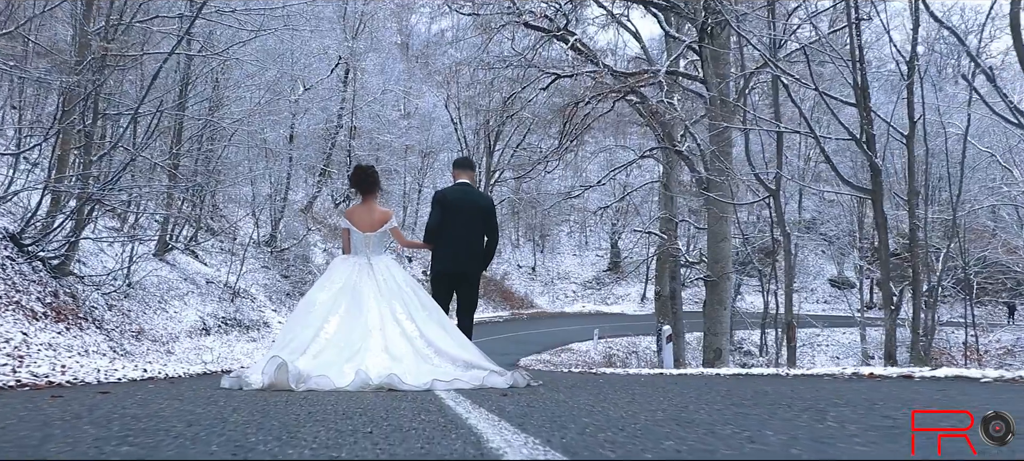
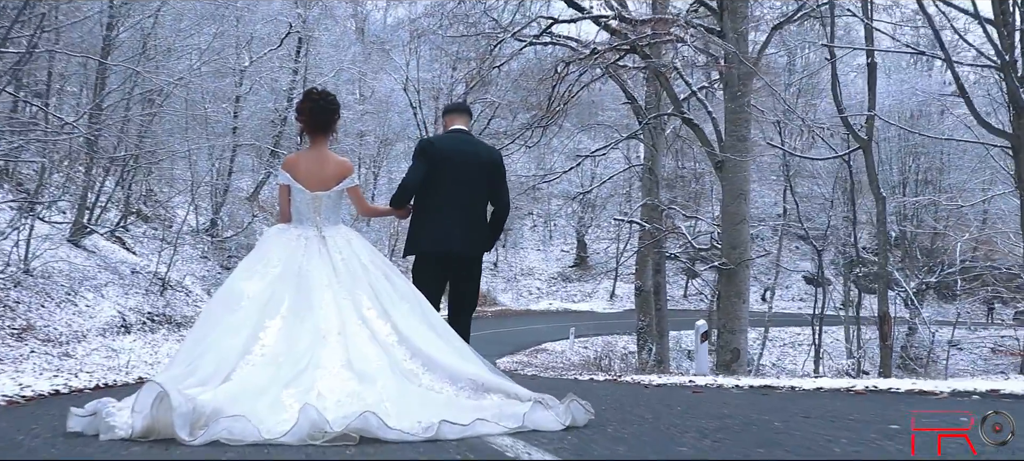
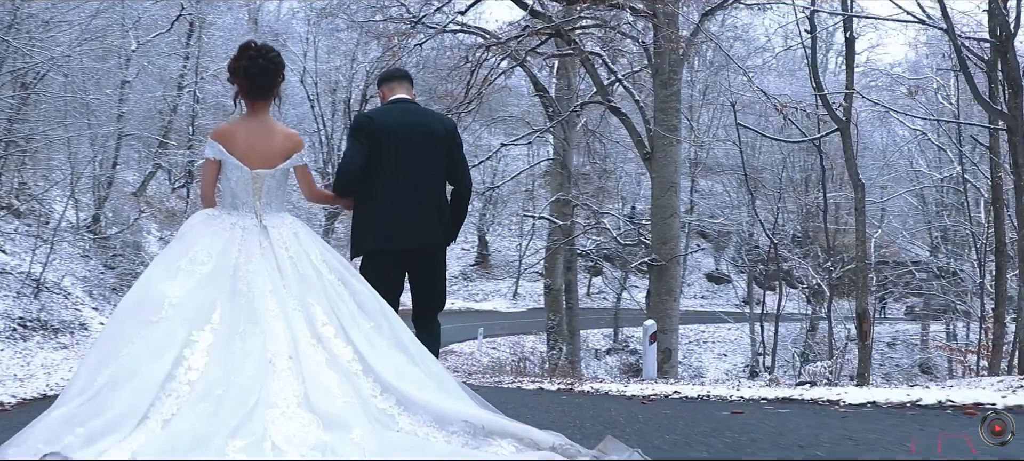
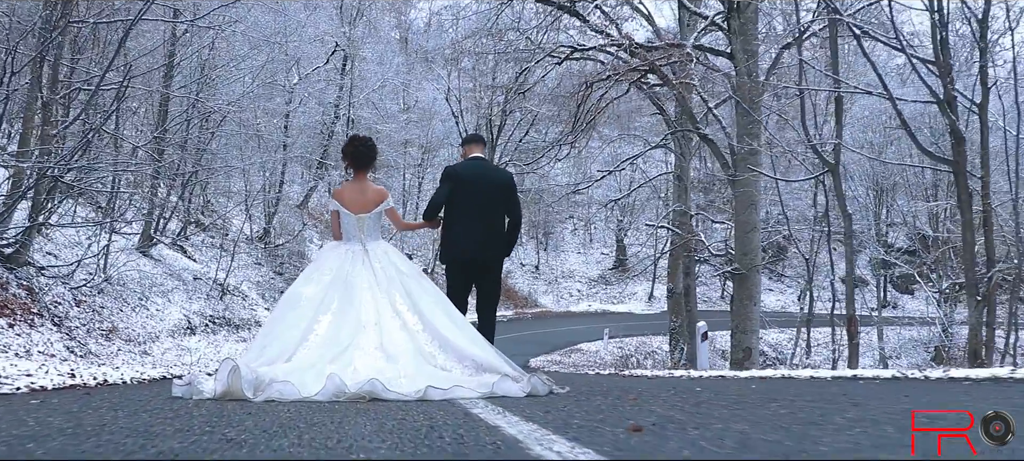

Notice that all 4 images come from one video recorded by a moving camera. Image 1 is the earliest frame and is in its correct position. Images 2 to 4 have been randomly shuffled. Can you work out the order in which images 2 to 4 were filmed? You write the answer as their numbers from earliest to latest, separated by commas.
4, 2, 3
